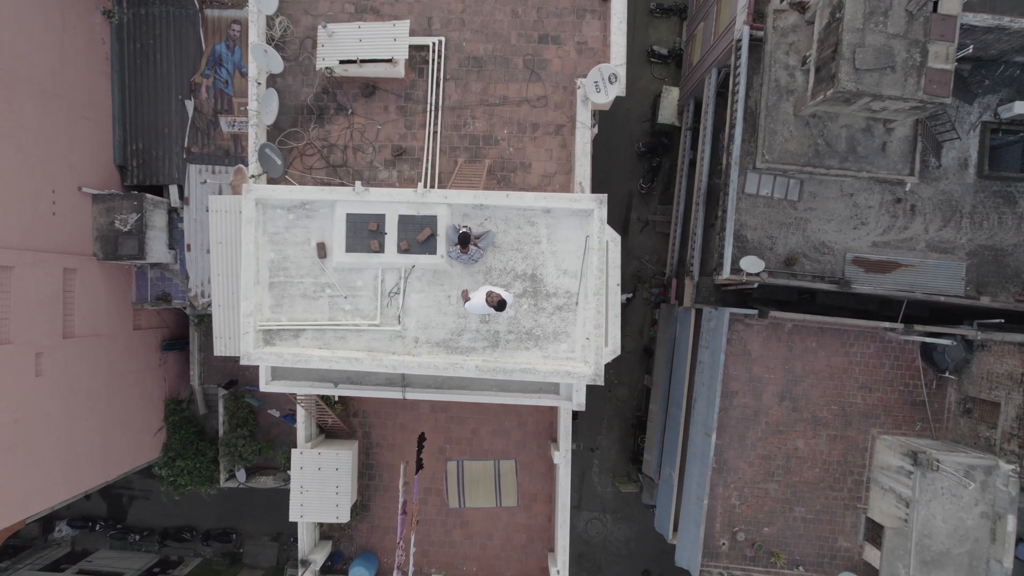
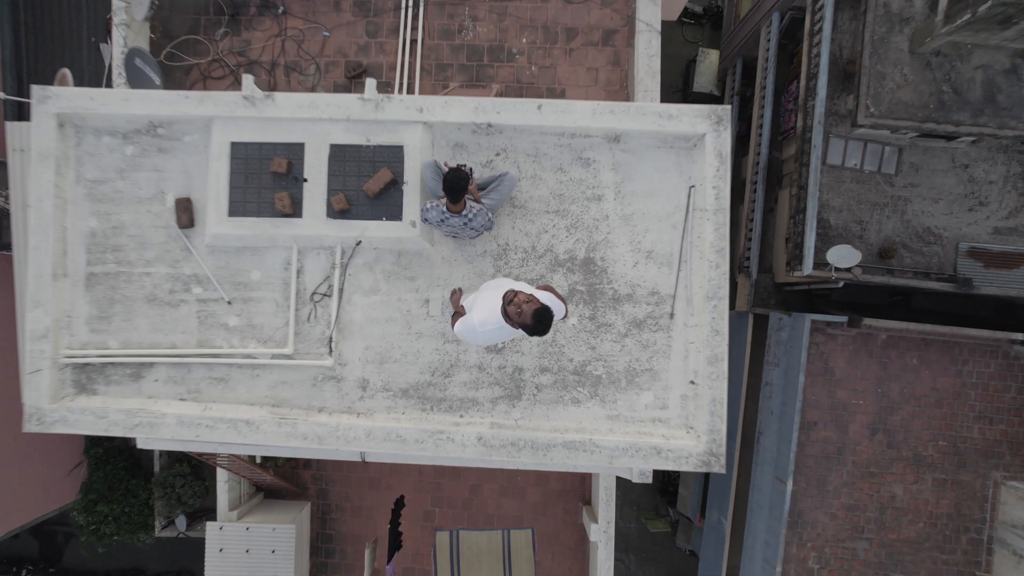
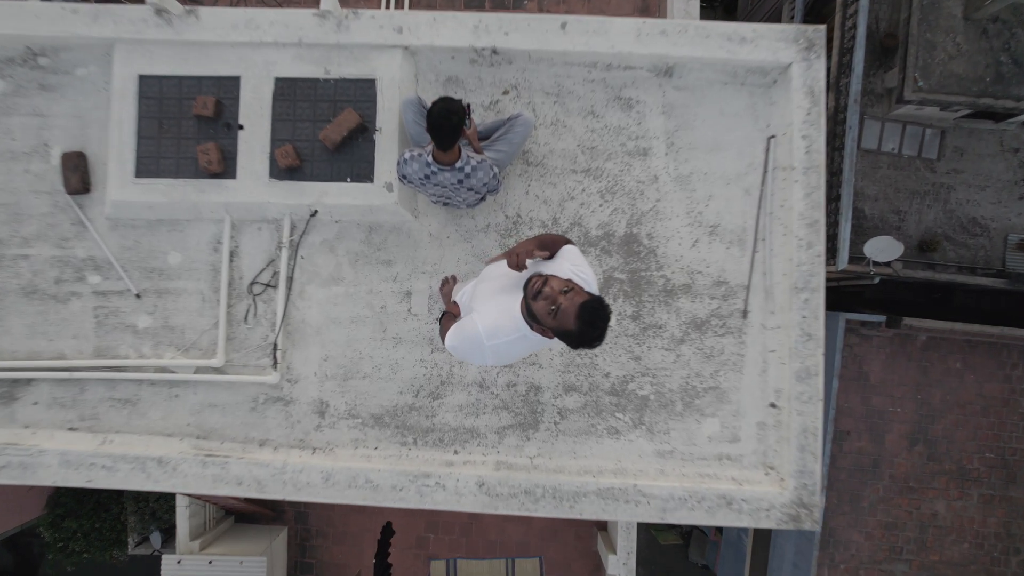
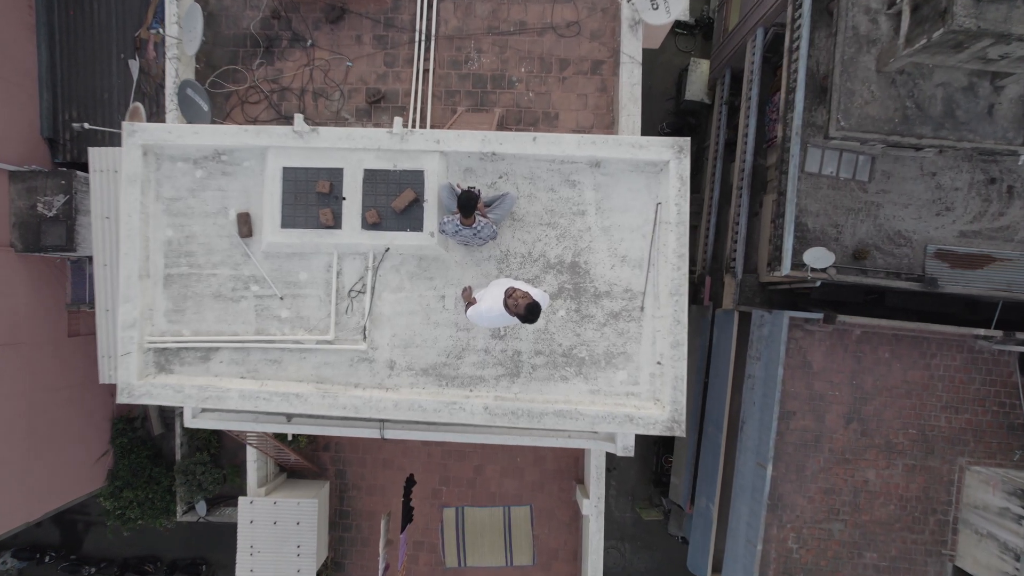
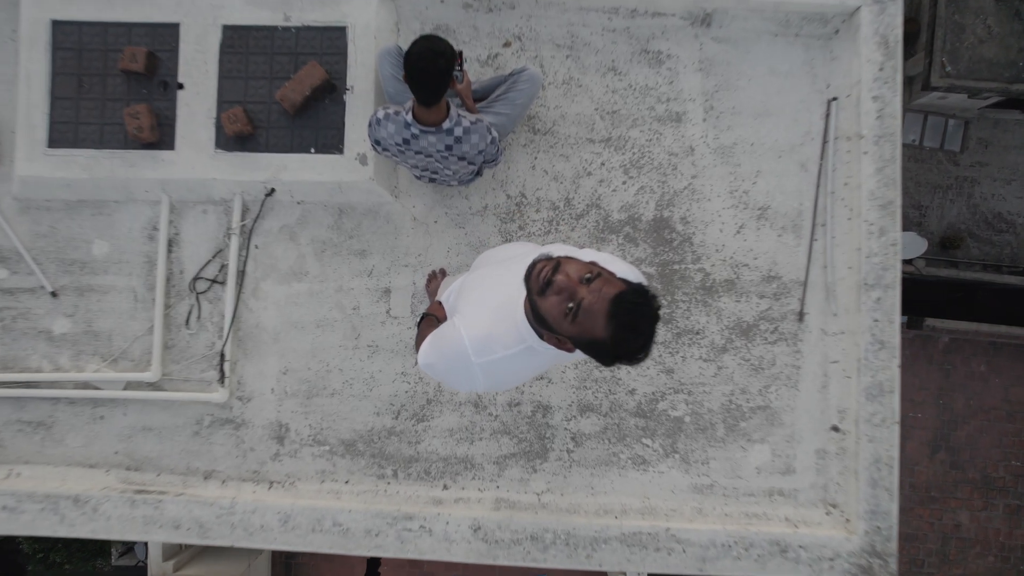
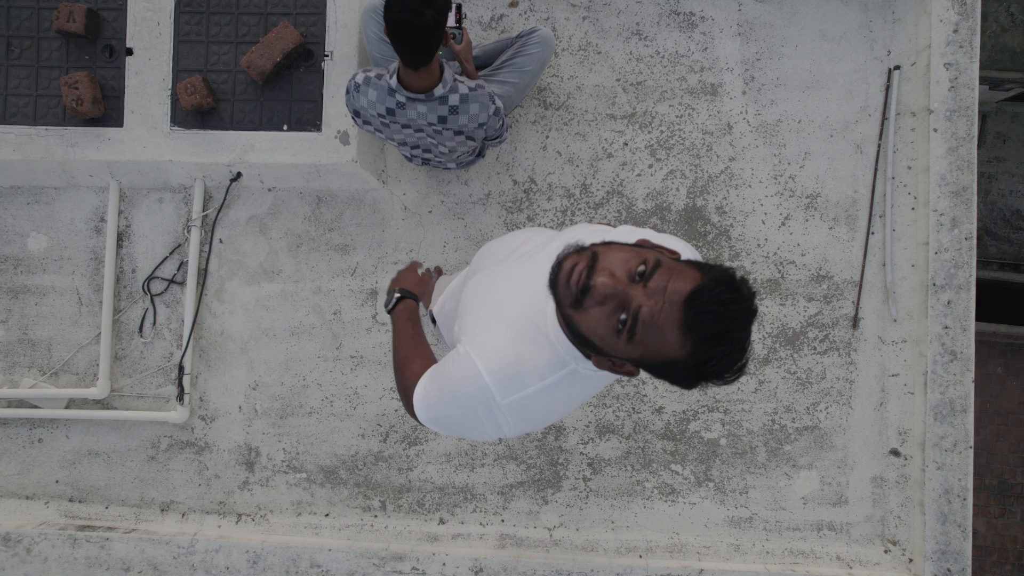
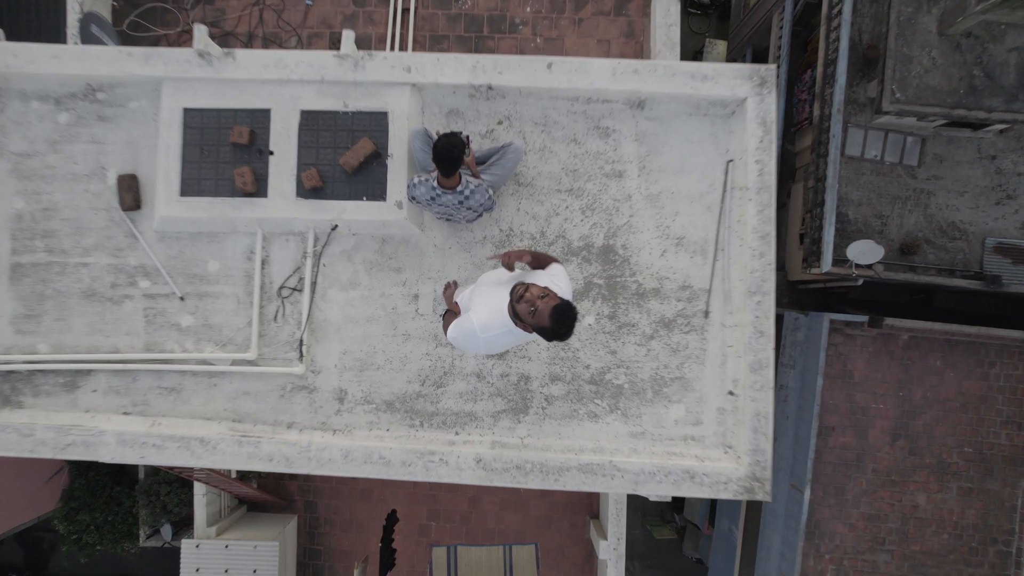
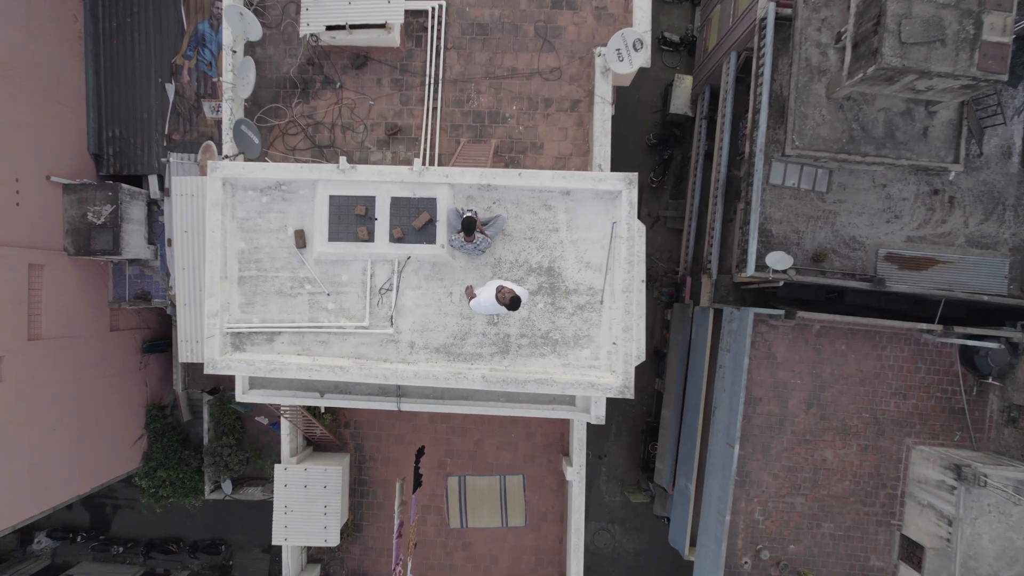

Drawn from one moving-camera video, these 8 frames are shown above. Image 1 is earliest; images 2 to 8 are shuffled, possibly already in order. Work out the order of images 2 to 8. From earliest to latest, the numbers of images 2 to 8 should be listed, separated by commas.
8, 4, 2, 7, 3, 5, 6
